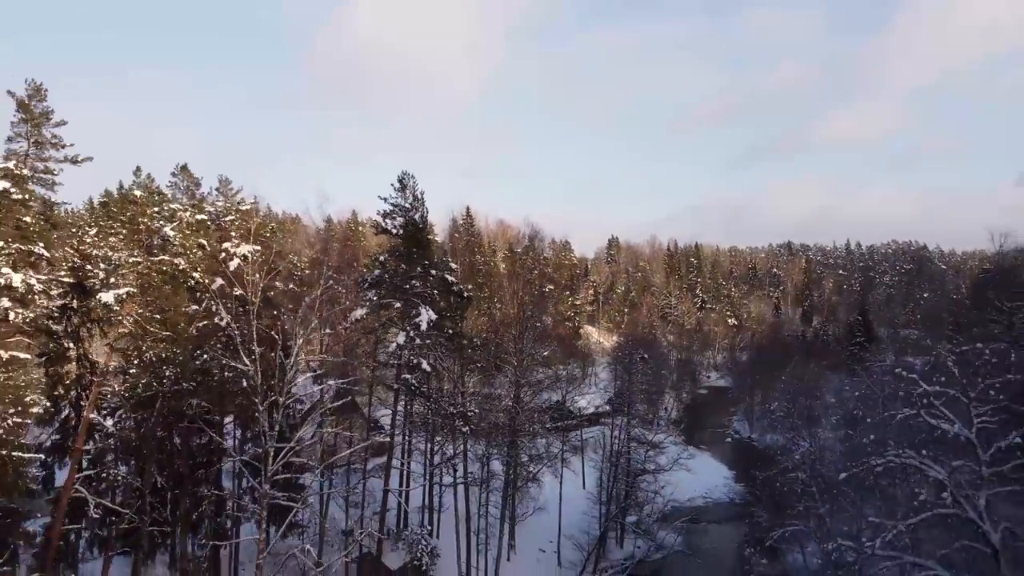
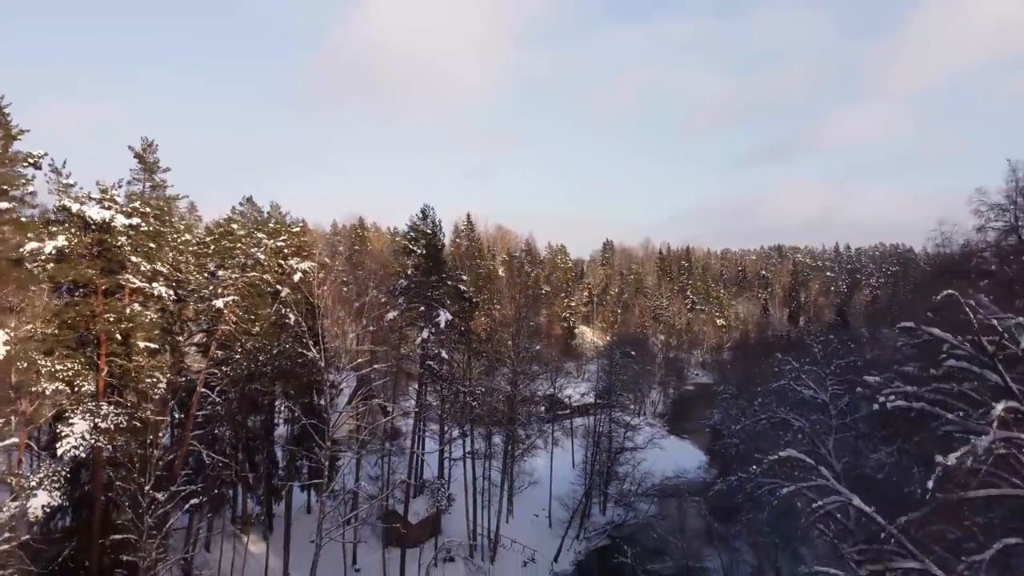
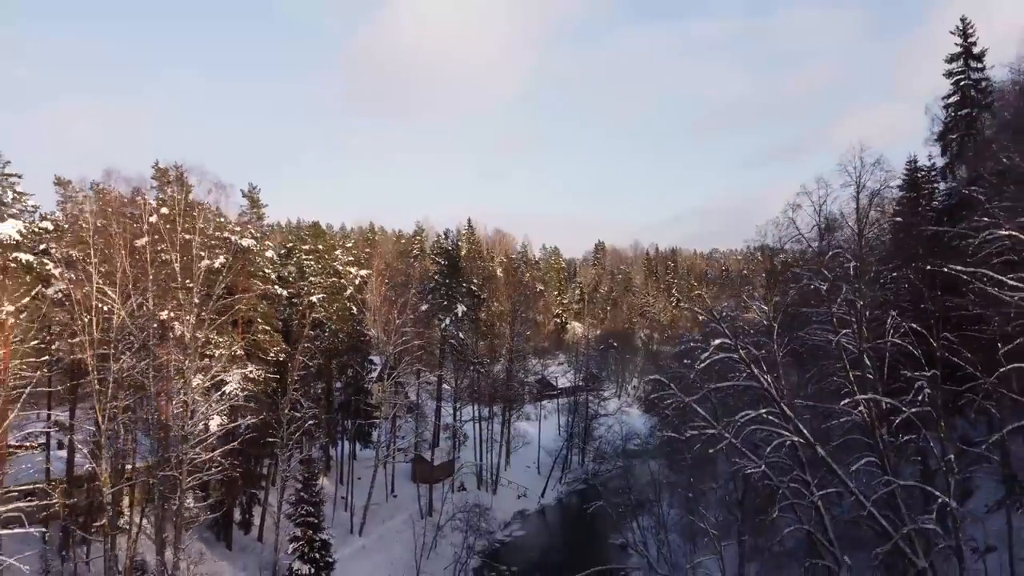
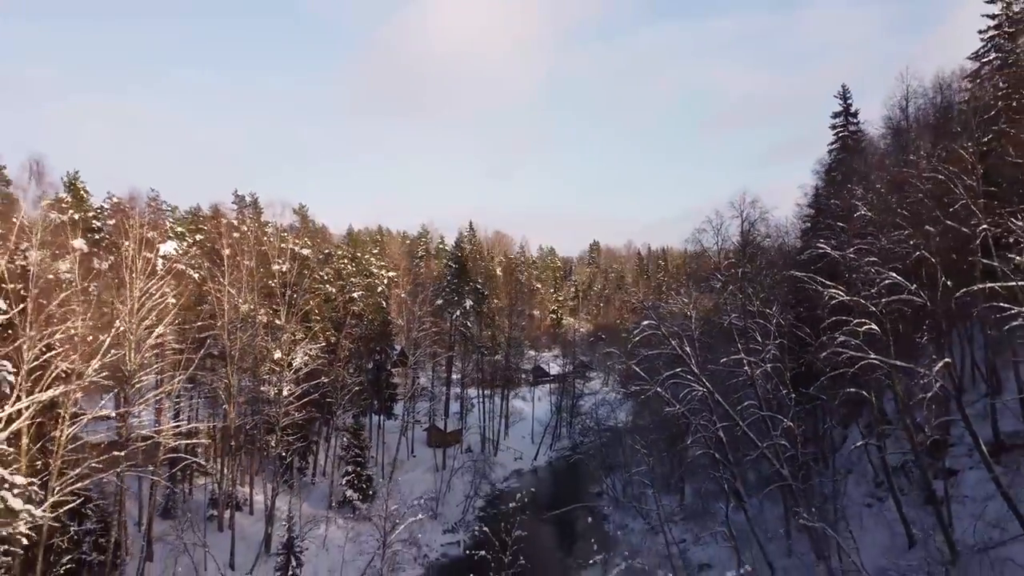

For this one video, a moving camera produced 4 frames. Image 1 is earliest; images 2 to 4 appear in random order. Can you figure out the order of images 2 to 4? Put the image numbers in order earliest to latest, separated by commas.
2, 3, 4
